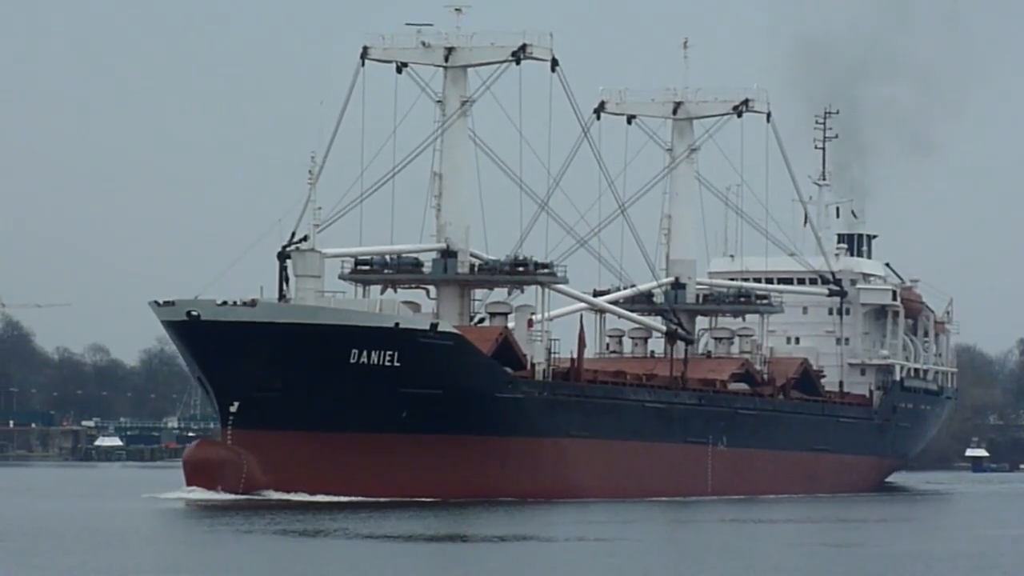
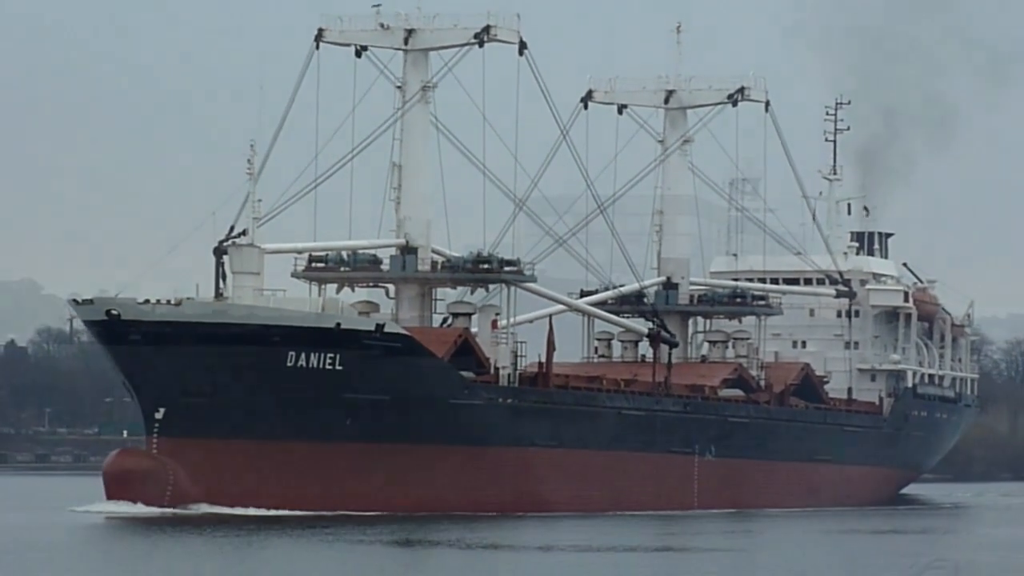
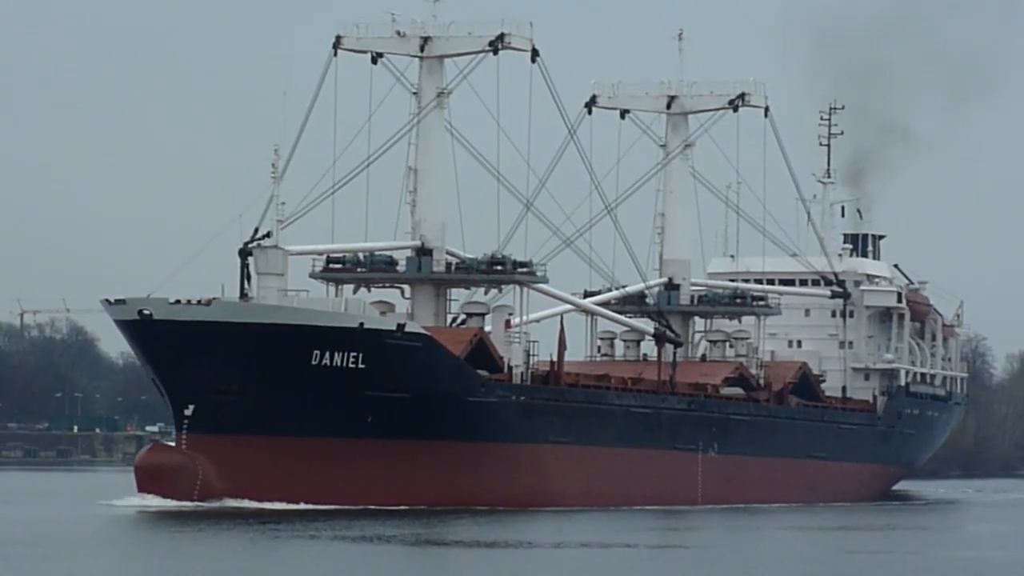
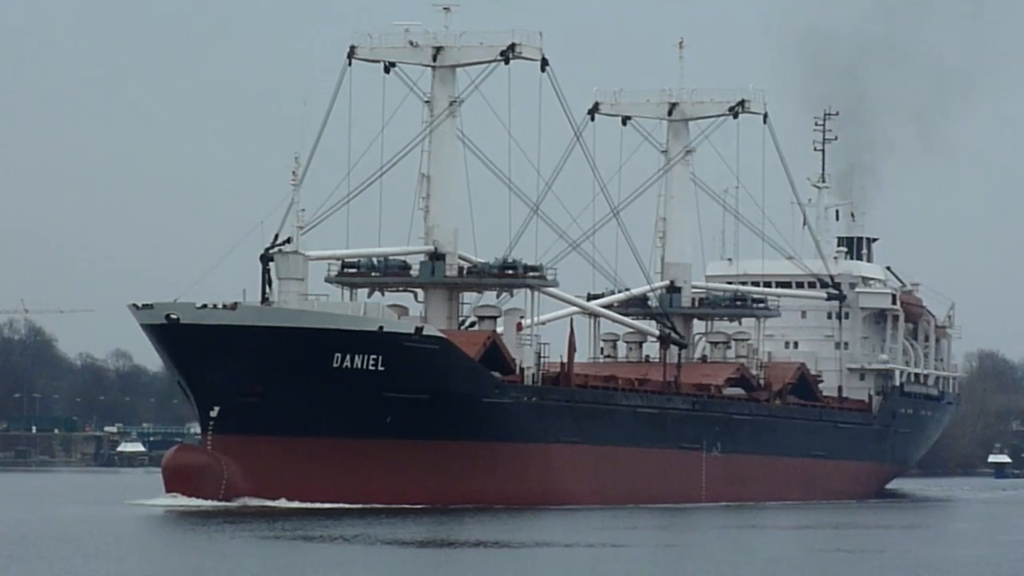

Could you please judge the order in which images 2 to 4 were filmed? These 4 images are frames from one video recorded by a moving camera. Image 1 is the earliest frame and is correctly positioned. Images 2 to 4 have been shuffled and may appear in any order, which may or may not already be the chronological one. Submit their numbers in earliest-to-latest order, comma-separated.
4, 3, 2
